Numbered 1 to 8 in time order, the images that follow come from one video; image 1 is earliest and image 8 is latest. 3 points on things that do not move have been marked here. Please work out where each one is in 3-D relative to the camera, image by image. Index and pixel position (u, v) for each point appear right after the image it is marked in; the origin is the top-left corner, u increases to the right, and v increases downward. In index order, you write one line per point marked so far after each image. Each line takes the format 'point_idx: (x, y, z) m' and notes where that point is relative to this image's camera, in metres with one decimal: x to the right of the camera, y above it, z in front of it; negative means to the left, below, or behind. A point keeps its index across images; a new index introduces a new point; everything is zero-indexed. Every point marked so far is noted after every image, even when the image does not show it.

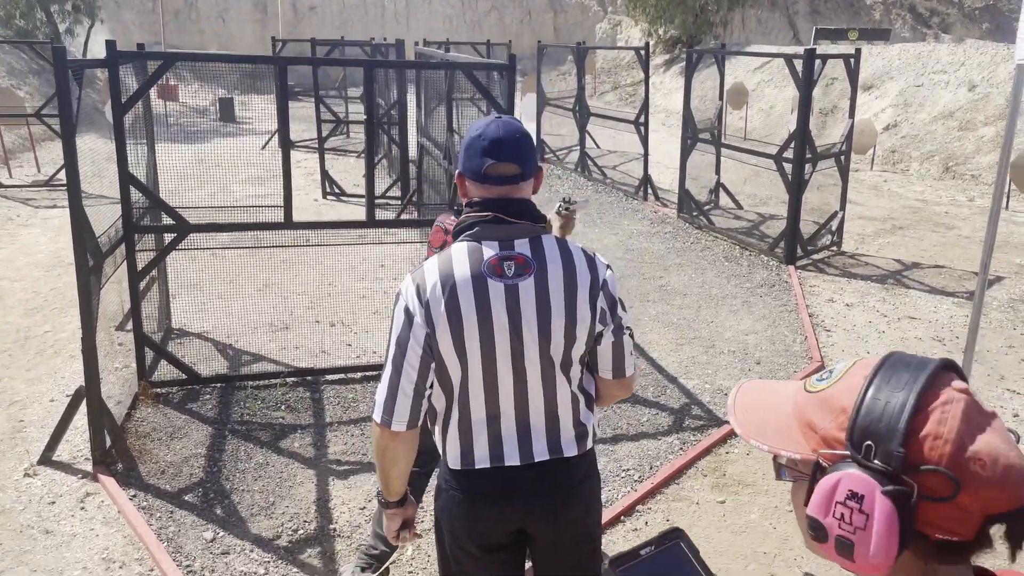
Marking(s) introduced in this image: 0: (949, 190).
0: (+6.3, +1.4, +11.9) m
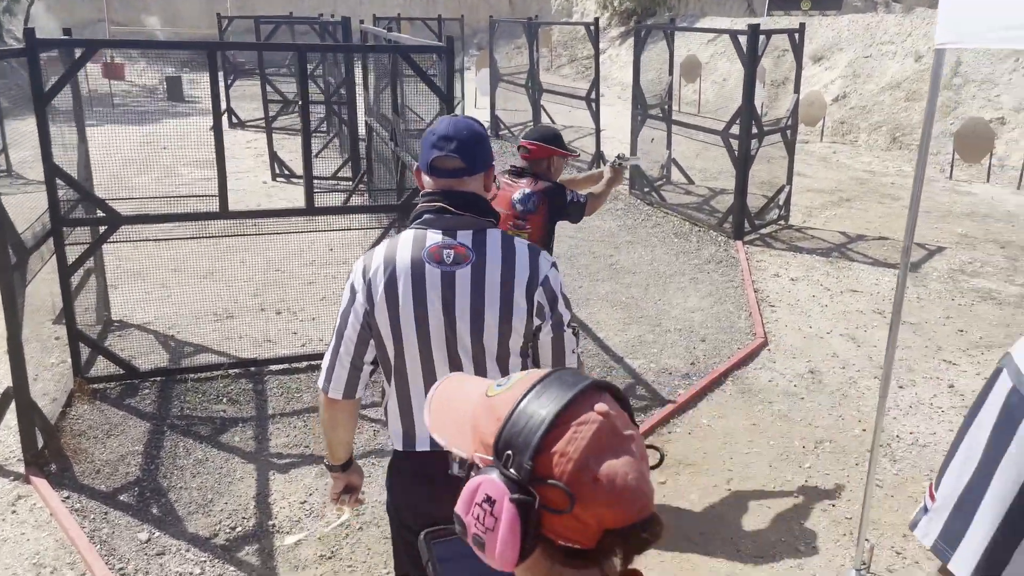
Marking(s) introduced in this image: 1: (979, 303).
0: (+5.7, +1.9, +12.1) m
1: (+3.6, -0.1, +6.3) m
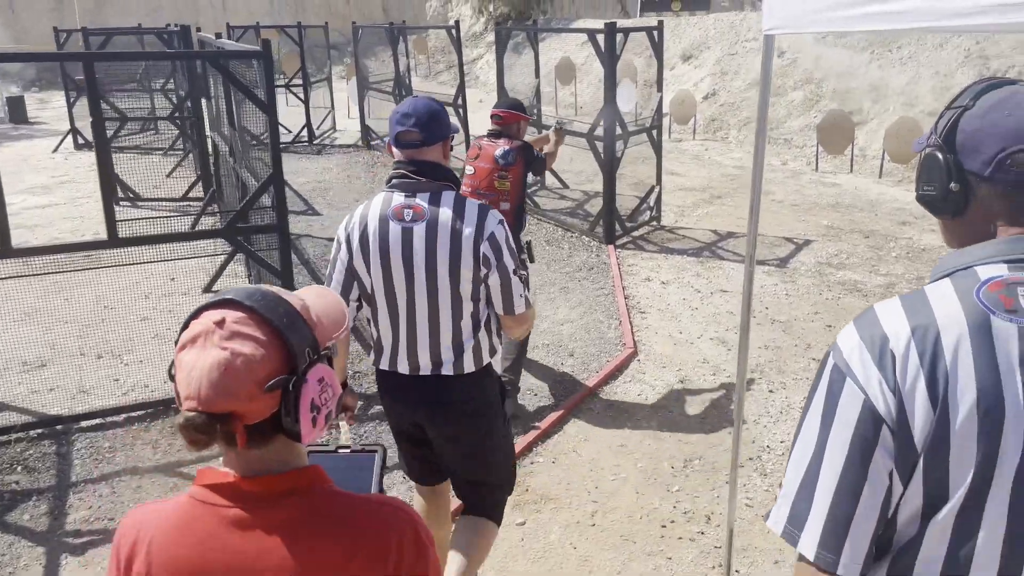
0: (+3.8, +2.0, +12.3) m
1: (+2.5, -0.1, +6.3) m
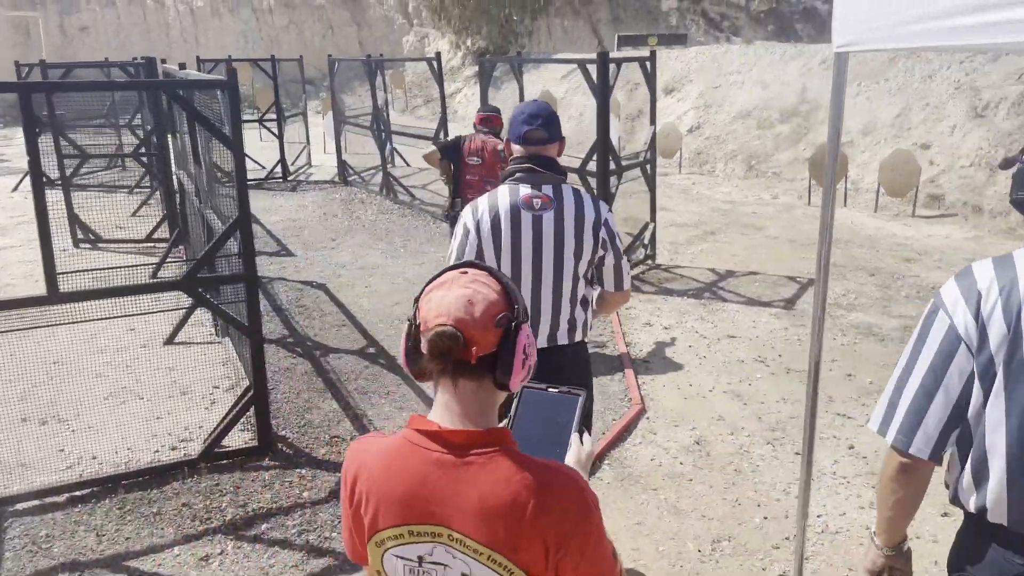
0: (+3.5, +1.4, +12.0) m
1: (+2.5, -0.4, +5.8) m
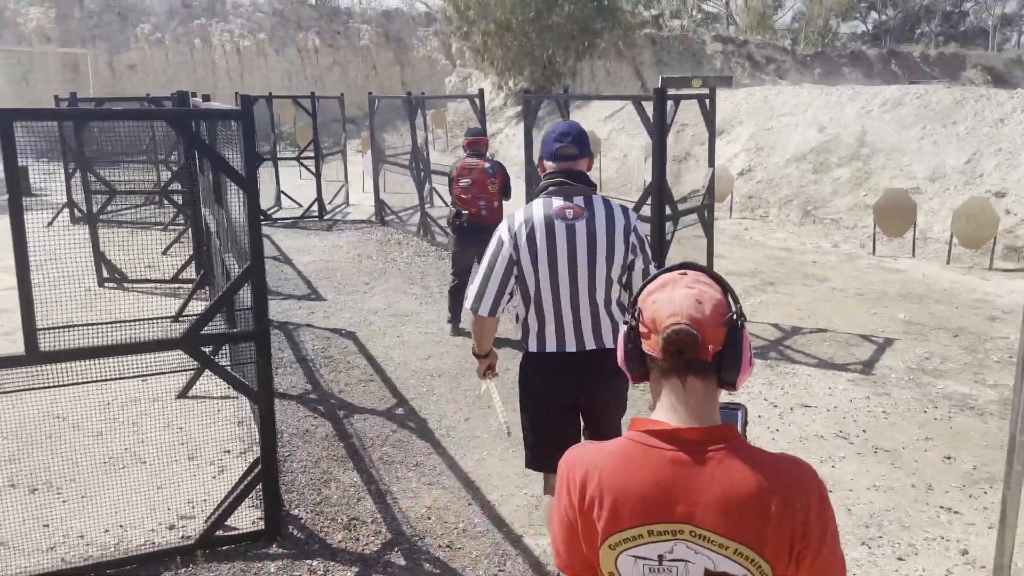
0: (+4.1, +0.7, +11.3) m
1: (+2.8, -0.8, +5.1) m
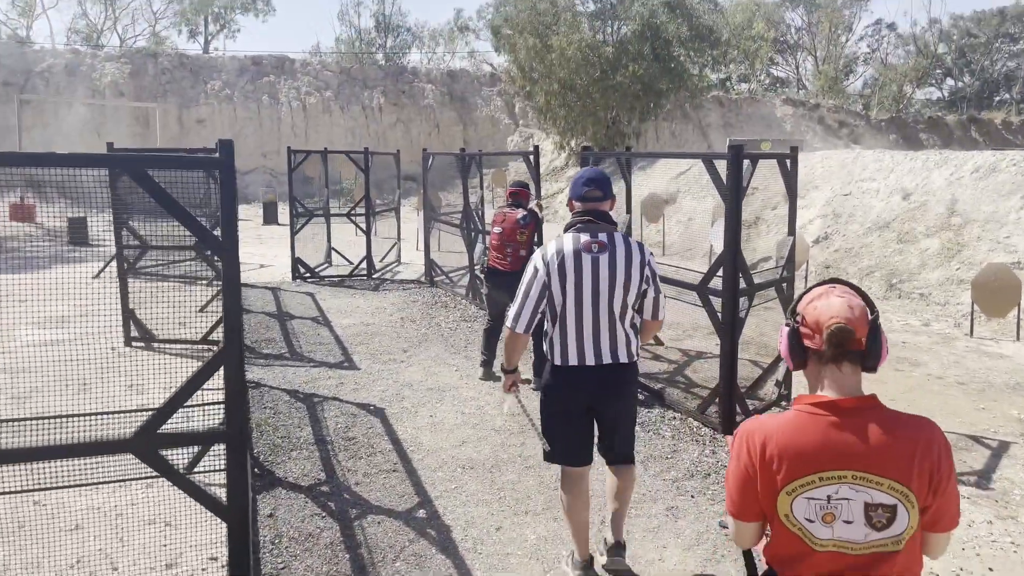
0: (+4.8, -0.3, +10.2) m
1: (+3.0, -1.3, +4.1) m
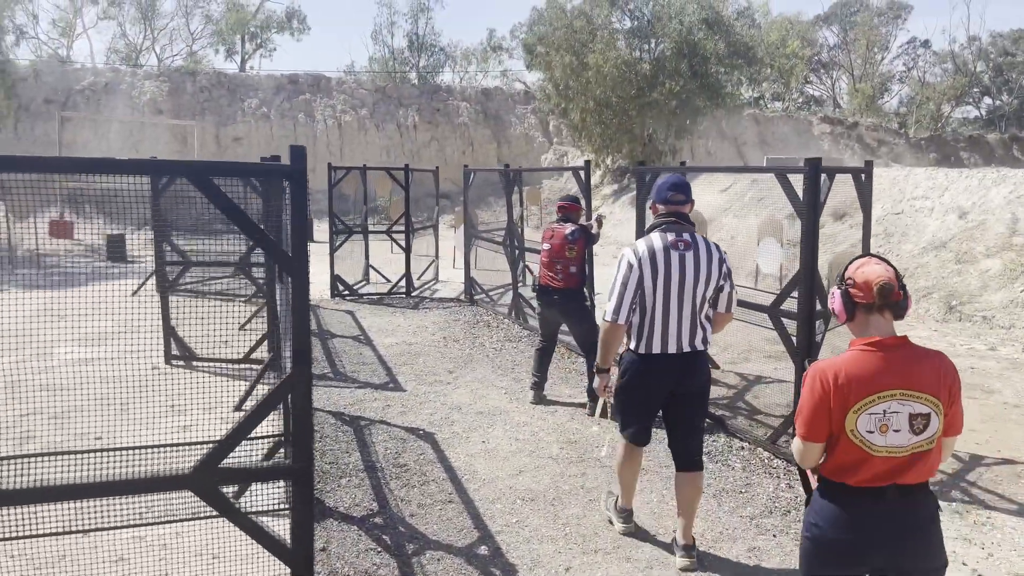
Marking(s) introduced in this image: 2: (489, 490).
0: (+5.3, -0.6, +9.8) m
1: (+3.3, -1.4, +3.7) m
2: (-0.1, -1.2, +4.9) m
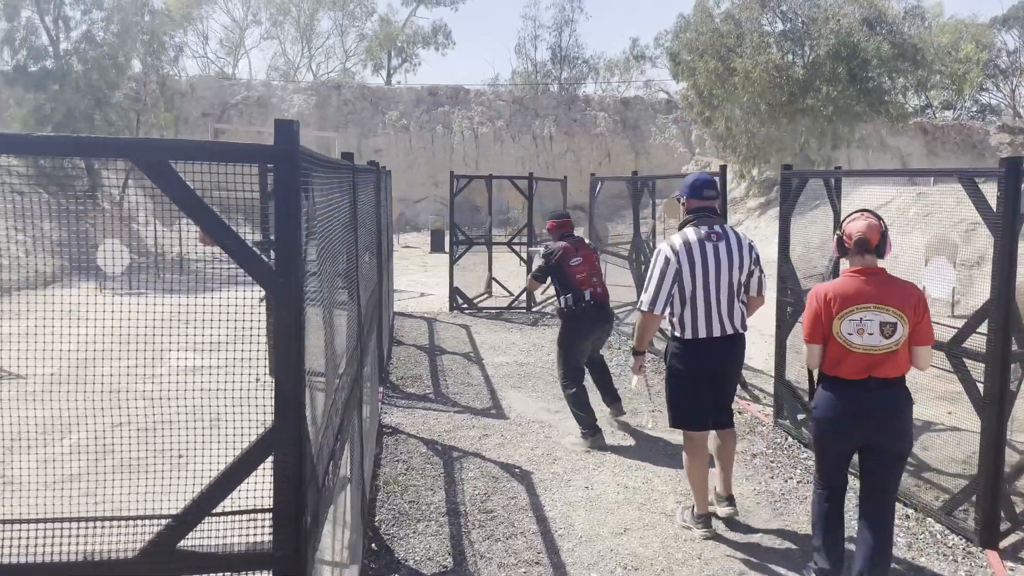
0: (+6.6, -0.9, +8.0) m
1: (+3.5, -1.6, +2.3) m
2: (+0.4, -1.3, +4.1) m
